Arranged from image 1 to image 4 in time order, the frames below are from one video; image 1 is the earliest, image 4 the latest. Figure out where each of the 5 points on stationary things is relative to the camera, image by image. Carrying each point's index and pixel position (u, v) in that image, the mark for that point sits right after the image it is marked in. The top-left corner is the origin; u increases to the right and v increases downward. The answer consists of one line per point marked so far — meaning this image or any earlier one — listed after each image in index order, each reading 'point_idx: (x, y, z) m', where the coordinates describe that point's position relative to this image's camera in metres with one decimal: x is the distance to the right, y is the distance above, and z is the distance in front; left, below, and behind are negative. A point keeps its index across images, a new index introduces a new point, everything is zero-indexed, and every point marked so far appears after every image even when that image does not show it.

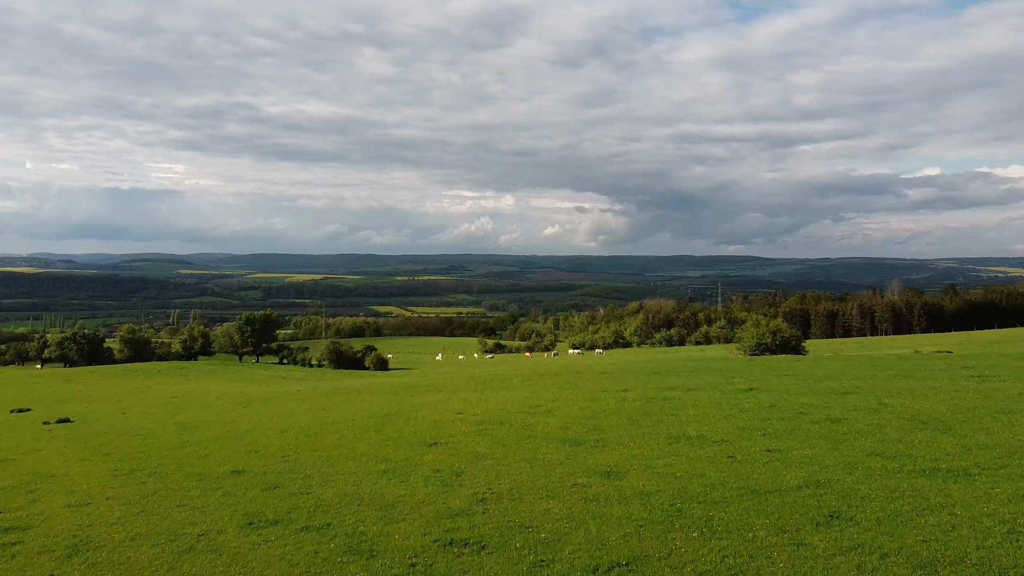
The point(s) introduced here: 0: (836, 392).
0: (+10.3, -3.3, +19.7) m
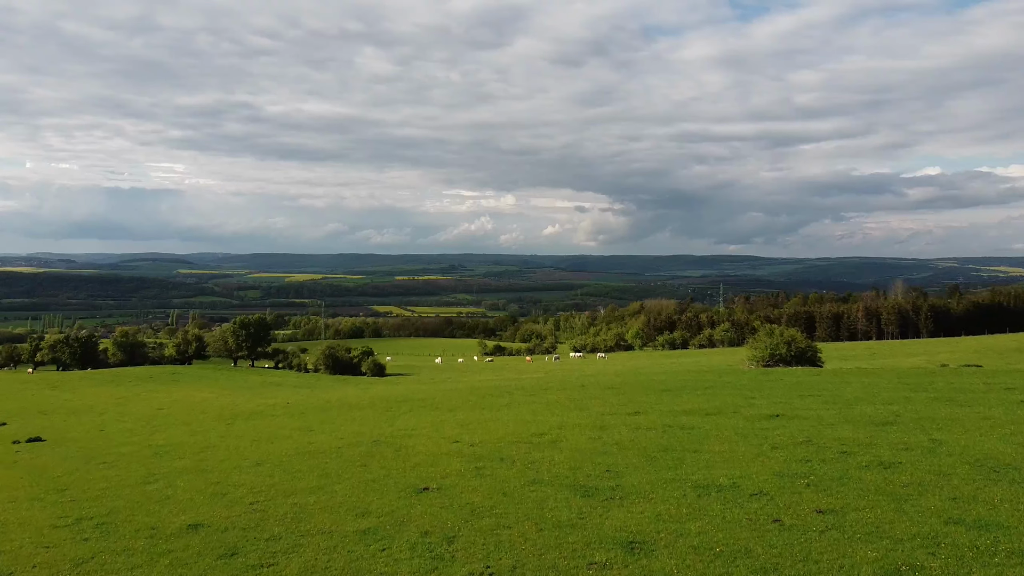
0: (+10.3, -3.8, +17.7) m
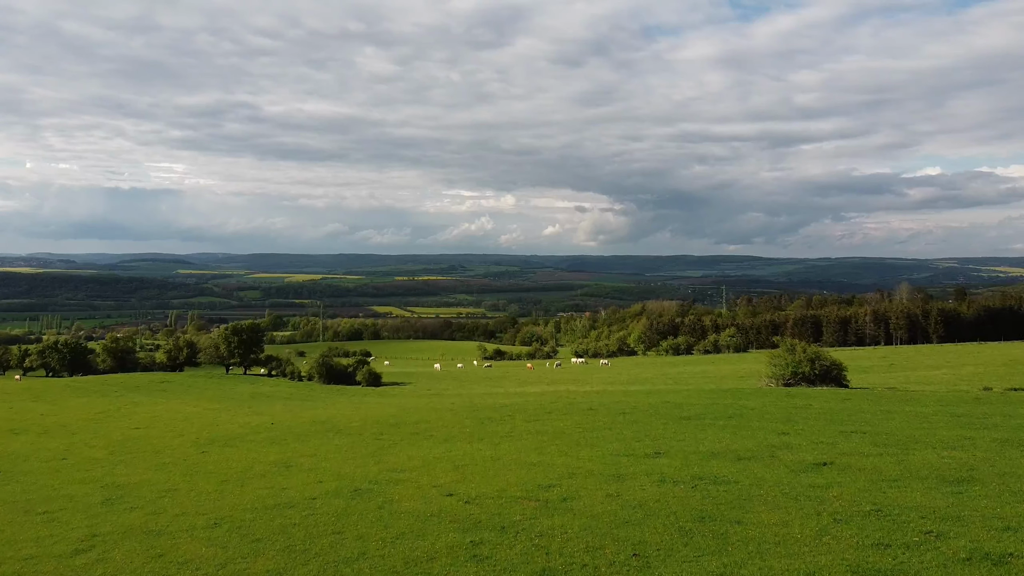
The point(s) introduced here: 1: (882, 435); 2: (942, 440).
0: (+10.4, -4.5, +14.9) m
1: (+11.9, -4.7, +20.0) m
2: (+13.1, -4.6, +19.2) m
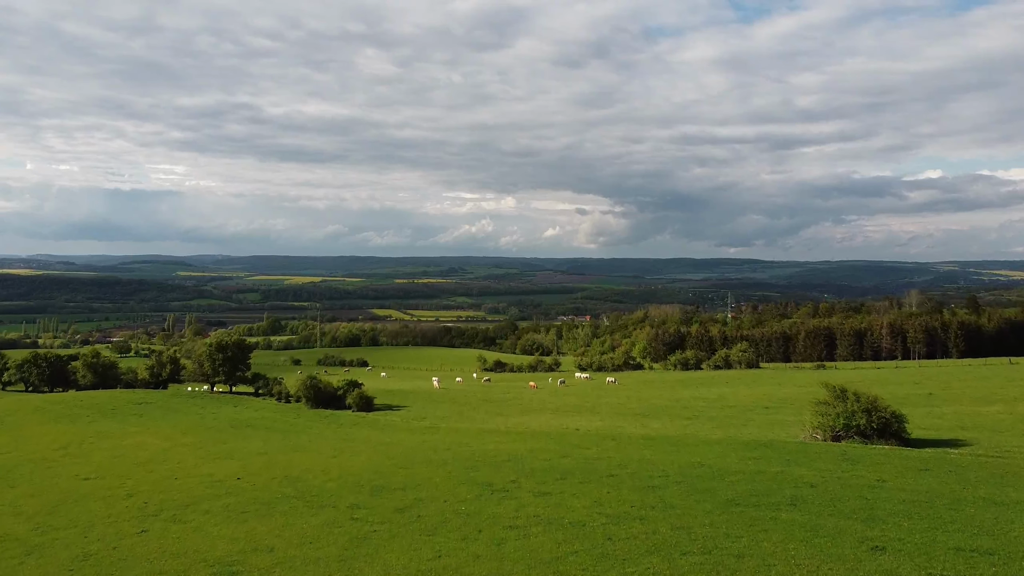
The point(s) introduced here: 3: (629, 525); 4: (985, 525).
0: (+10.6, -6.3, +9.8) m
1: (+12.1, -6.5, +14.9) m
2: (+13.3, -6.4, +14.1) m
3: (+3.7, -7.4, +19.6) m
4: (+13.5, -6.6, +17.6) m
